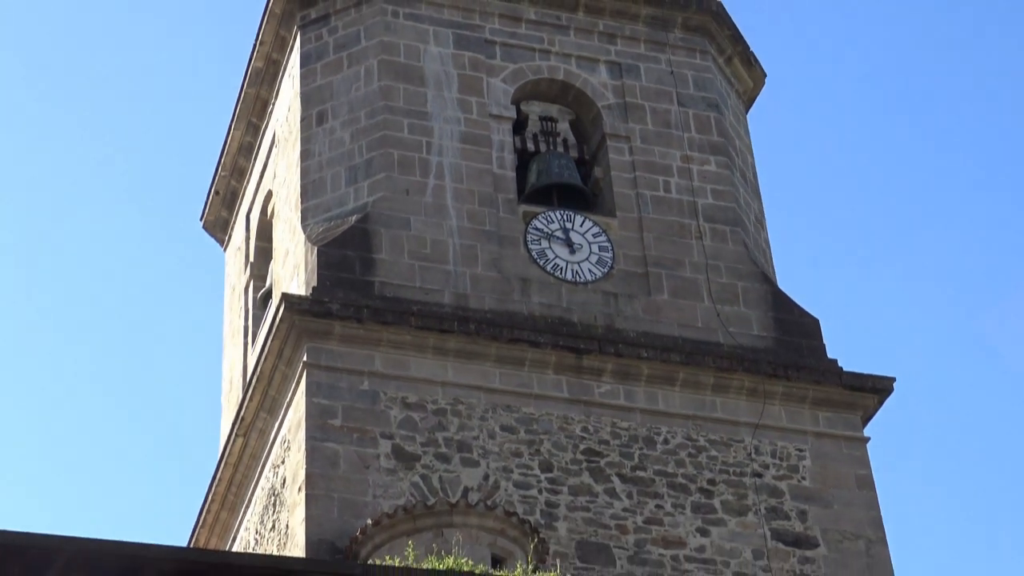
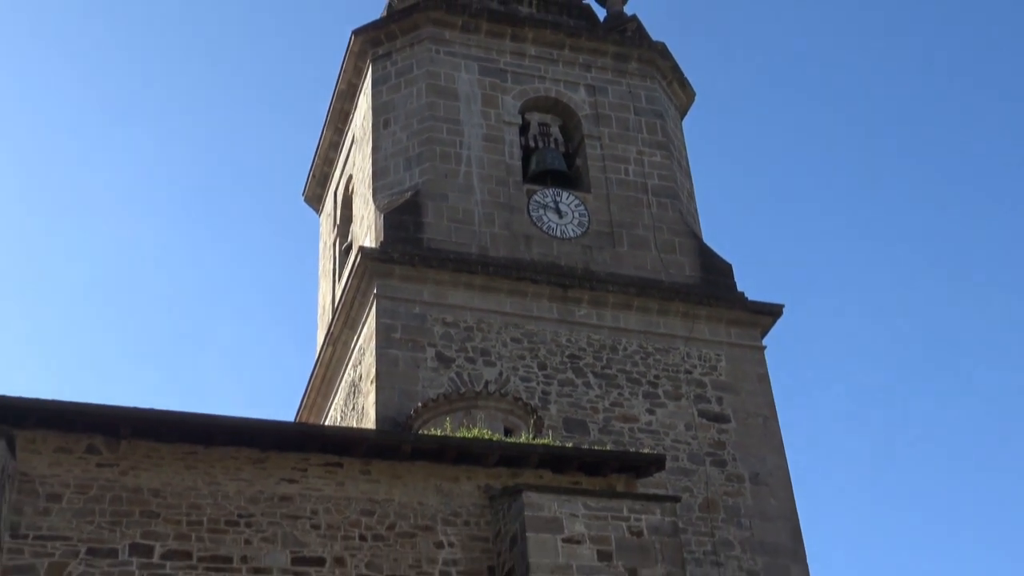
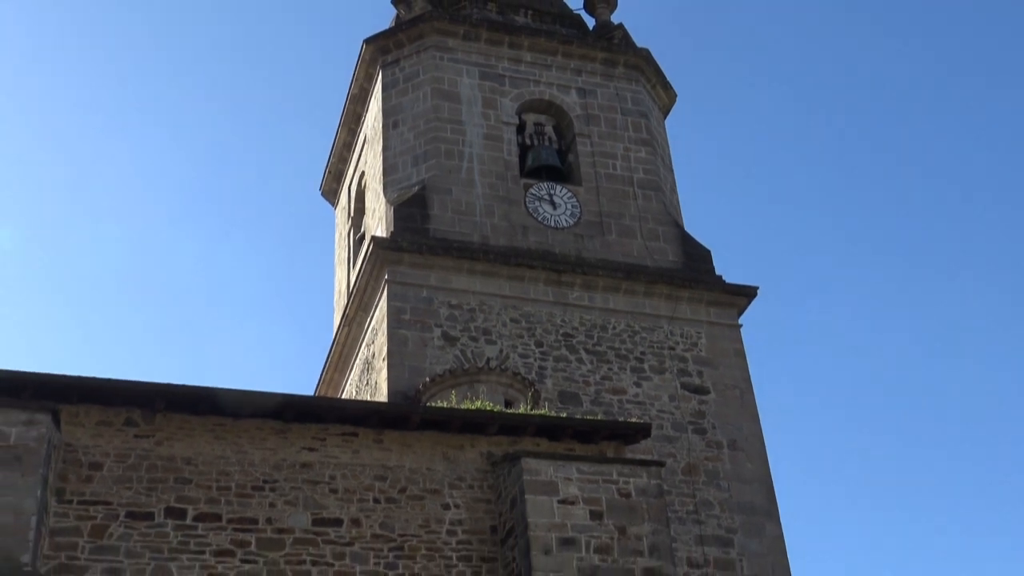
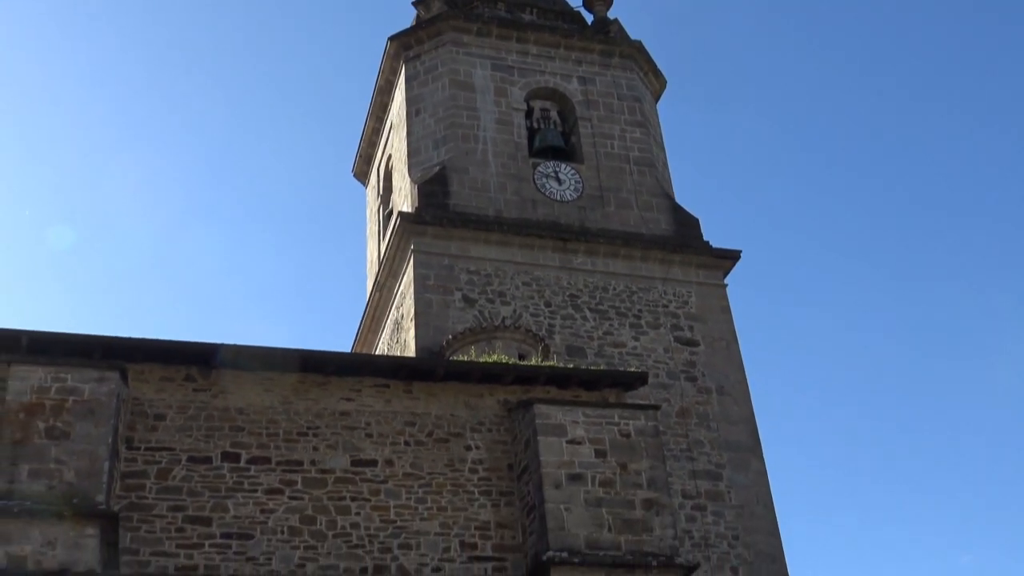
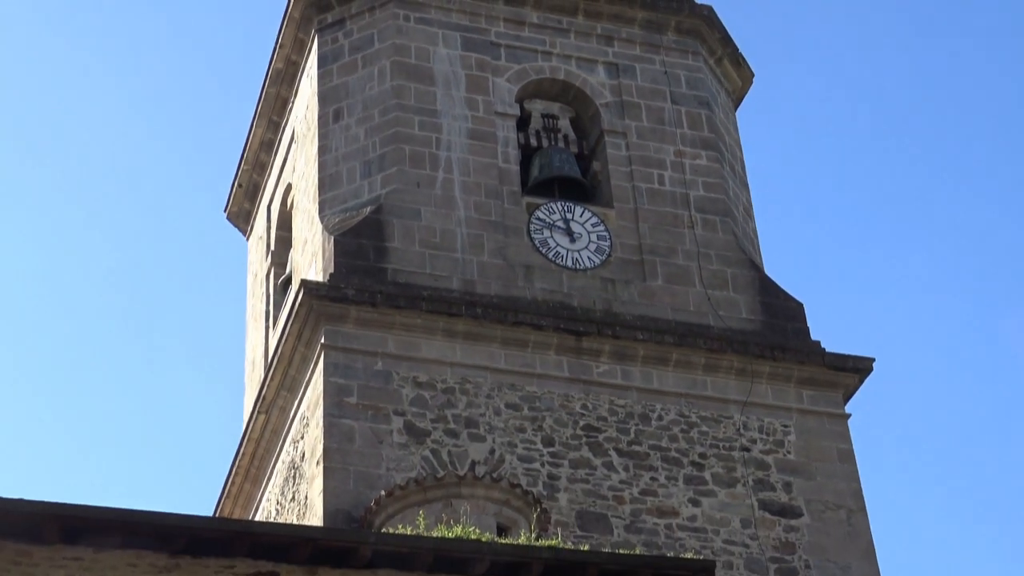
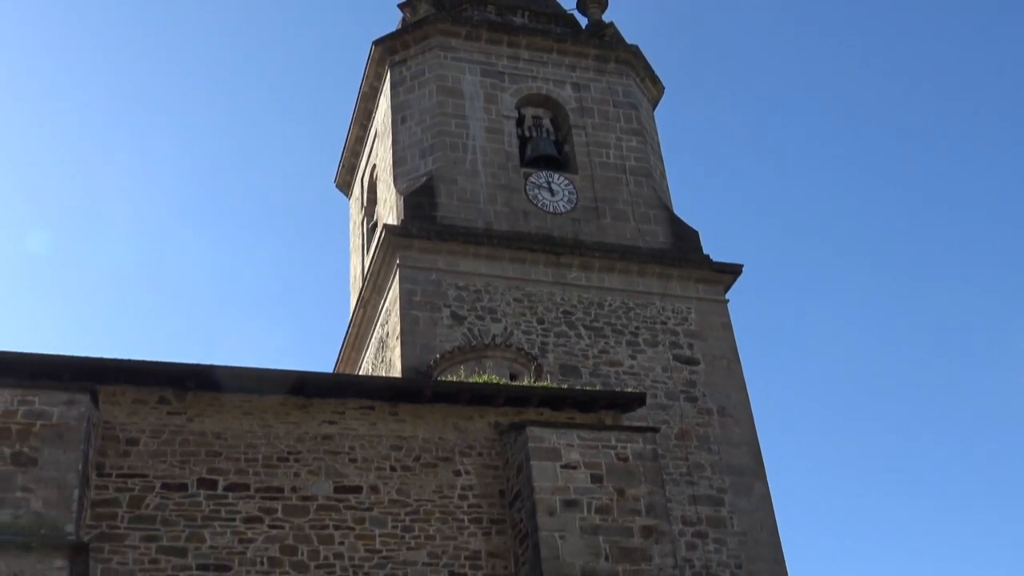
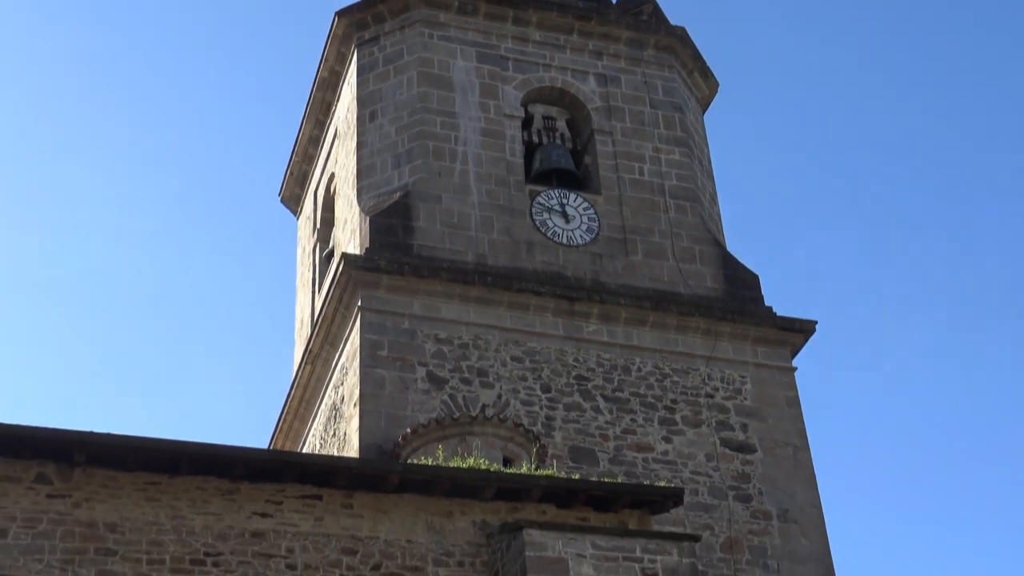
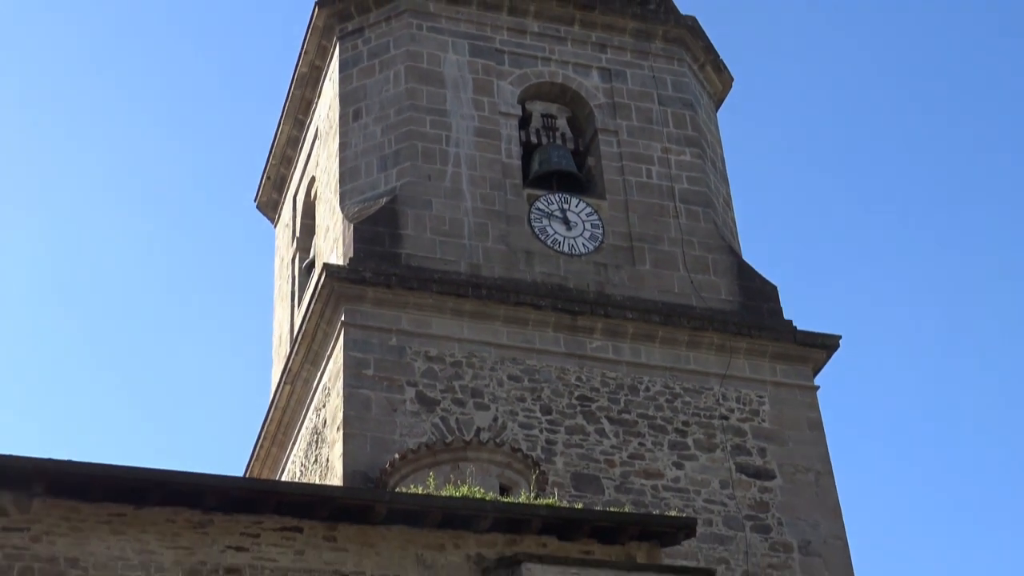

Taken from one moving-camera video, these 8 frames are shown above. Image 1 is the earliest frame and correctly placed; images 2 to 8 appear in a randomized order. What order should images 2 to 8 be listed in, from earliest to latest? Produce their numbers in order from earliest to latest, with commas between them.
5, 8, 7, 2, 3, 6, 4
